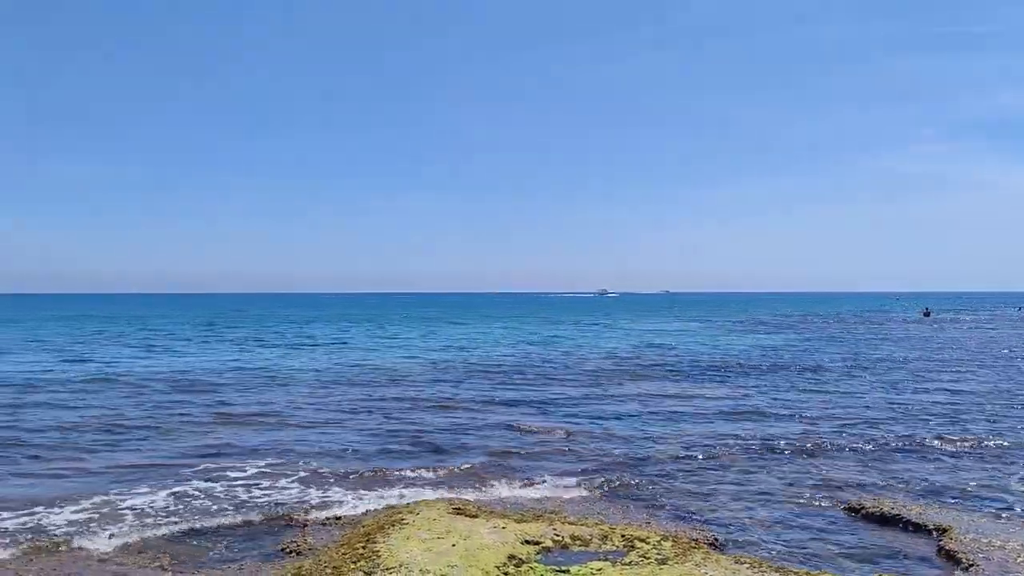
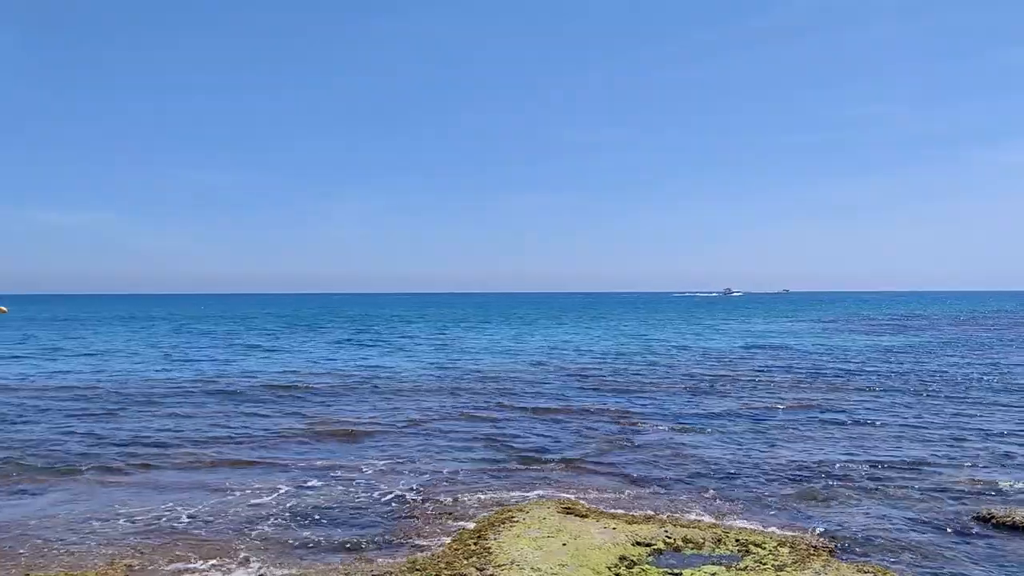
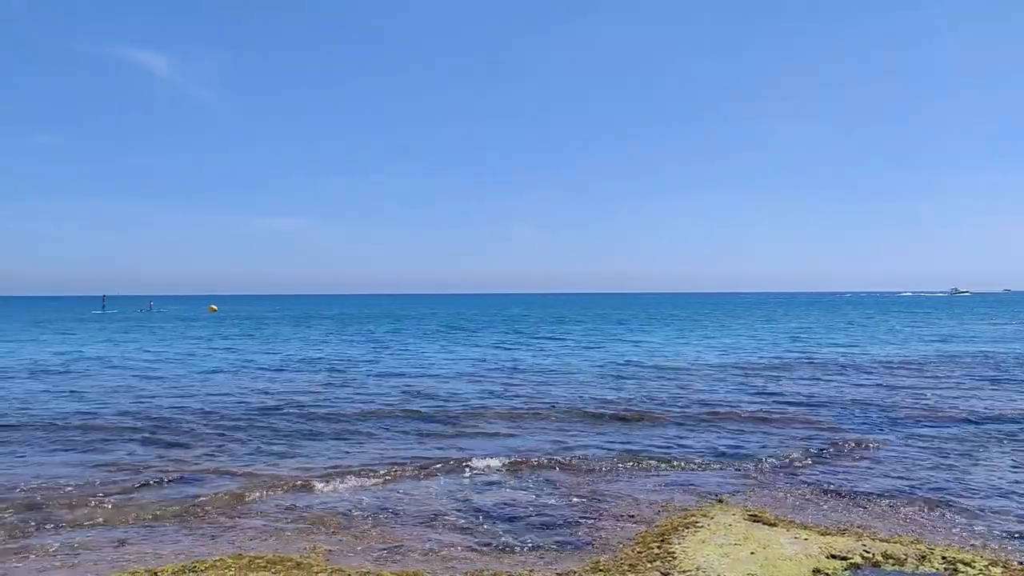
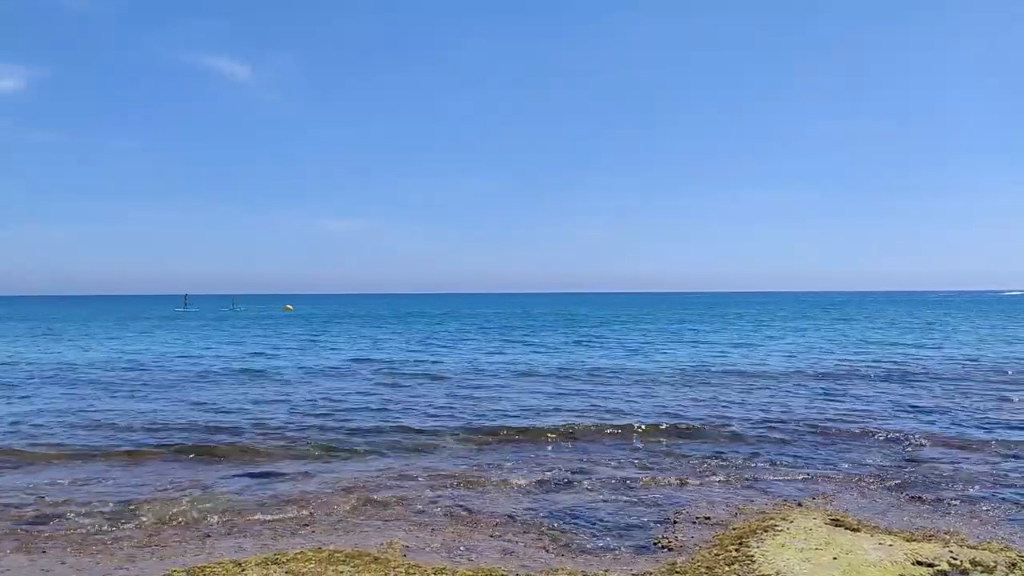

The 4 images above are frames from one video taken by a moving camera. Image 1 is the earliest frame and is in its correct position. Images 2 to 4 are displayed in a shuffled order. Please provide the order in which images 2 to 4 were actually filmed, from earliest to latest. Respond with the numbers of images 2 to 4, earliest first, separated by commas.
2, 3, 4
